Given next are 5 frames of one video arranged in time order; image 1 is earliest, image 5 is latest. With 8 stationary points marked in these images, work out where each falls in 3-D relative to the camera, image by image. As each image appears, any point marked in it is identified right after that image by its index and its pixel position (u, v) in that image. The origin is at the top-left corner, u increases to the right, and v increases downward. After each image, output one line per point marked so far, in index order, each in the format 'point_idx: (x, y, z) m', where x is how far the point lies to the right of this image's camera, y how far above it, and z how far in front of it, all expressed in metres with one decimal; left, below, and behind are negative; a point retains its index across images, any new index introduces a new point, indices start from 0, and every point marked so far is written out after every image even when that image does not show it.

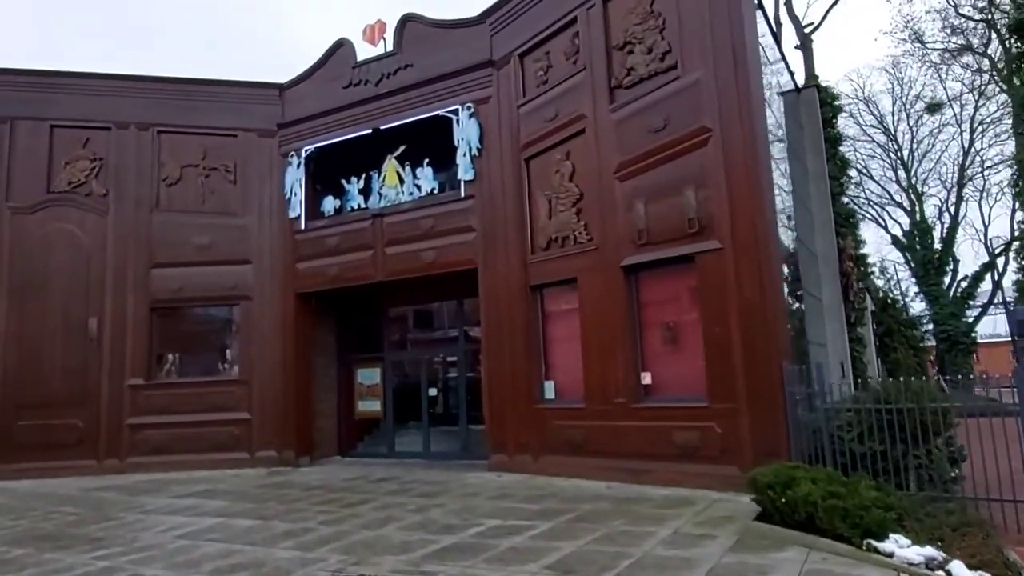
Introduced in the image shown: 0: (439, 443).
0: (-1.4, -2.9, +13.0) m
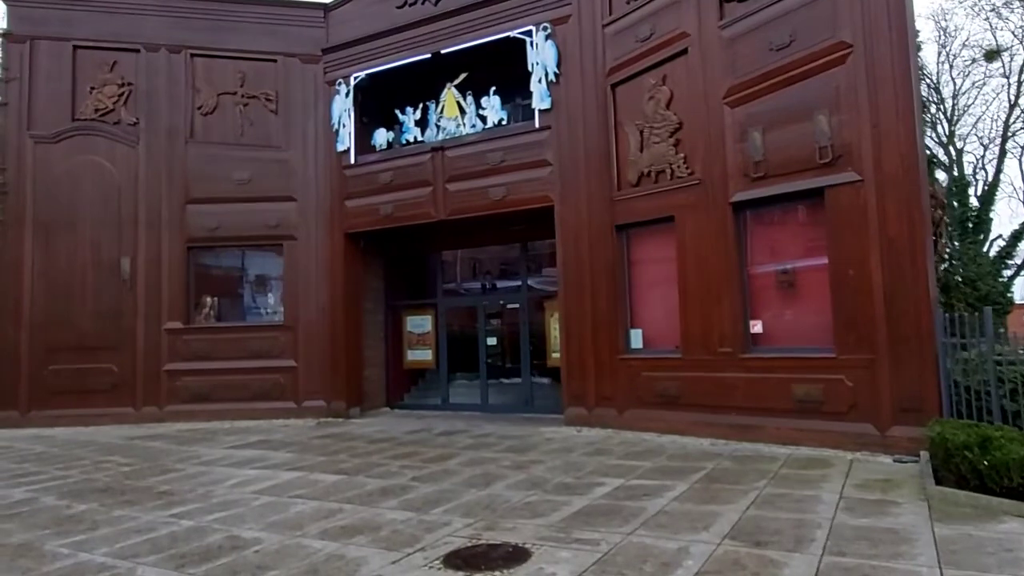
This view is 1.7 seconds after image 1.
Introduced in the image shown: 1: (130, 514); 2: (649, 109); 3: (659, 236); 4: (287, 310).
0: (-0.3, -1.9, +12.2) m
1: (-3.2, -1.9, +5.9) m
2: (+1.8, +2.4, +9.3) m
3: (+2.0, +0.7, +9.3) m
4: (-4.0, -0.4, +12.2) m
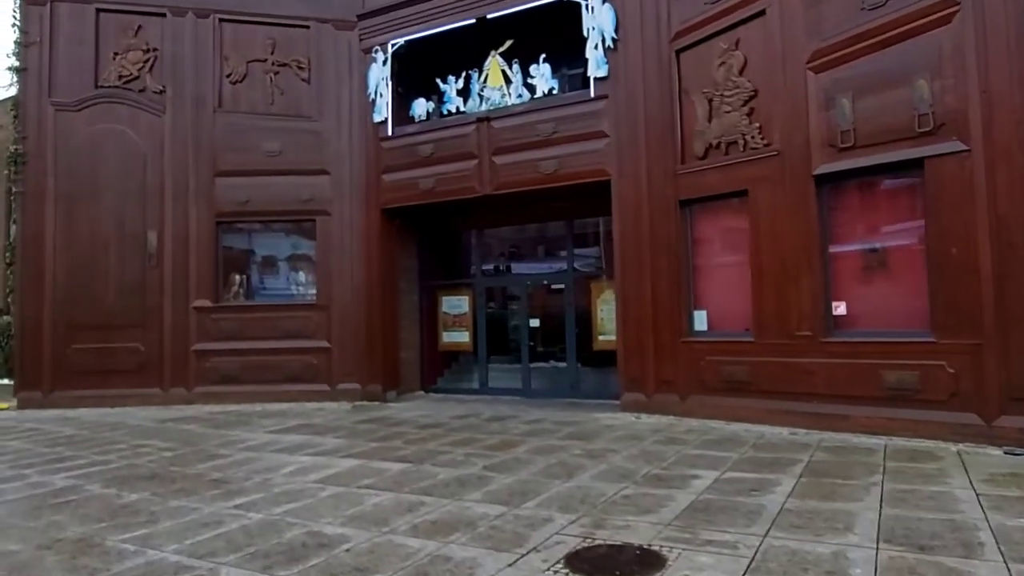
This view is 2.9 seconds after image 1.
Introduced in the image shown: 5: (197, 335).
0: (+0.5, -1.6, +11.7) m
1: (-2.5, -1.7, +5.4) m
2: (+2.6, +2.7, +8.7) m
3: (+2.7, +1.0, +8.7) m
4: (-3.2, 0.0, +11.7) m
5: (-5.2, -0.8, +11.5) m
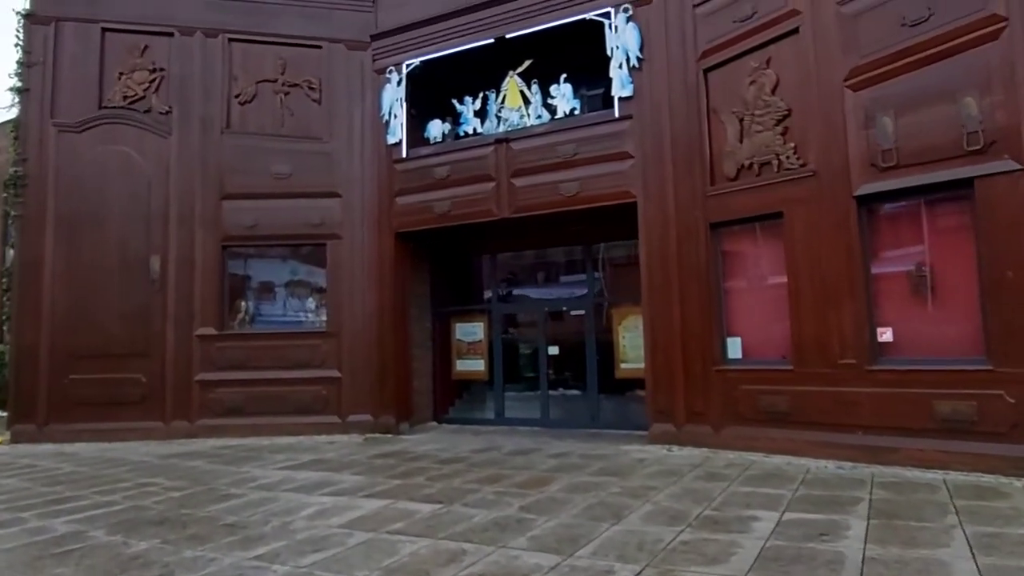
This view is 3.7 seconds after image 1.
0: (+0.8, -2.0, +11.3) m
1: (-2.2, -1.9, +4.9) m
2: (+2.9, +2.3, +8.4) m
3: (+3.0, +0.6, +8.4) m
4: (-2.9, -0.4, +11.2) m
5: (-4.9, -1.2, +11.0) m
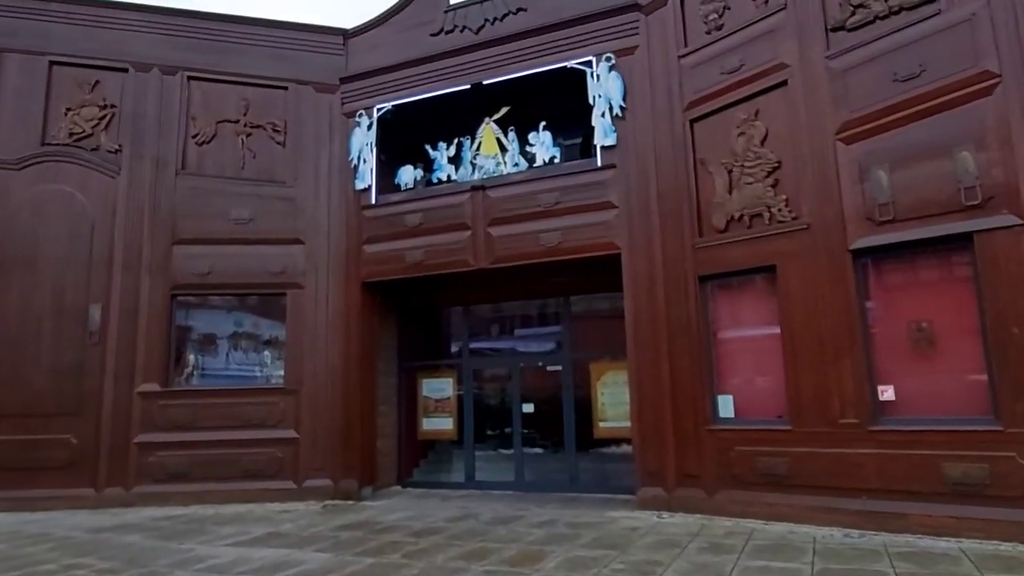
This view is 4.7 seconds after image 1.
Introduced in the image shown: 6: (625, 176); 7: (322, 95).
0: (+0.3, -2.8, +10.6) m
1: (-2.1, -2.2, +4.1) m
2: (+2.7, +1.7, +8.2) m
3: (+2.8, 0.0, +8.1) m
4: (-3.3, -1.2, +10.4) m
5: (-5.3, -2.0, +10.0) m
6: (+1.5, +1.5, +9.1) m
7: (-3.1, +3.2, +11.3) m
